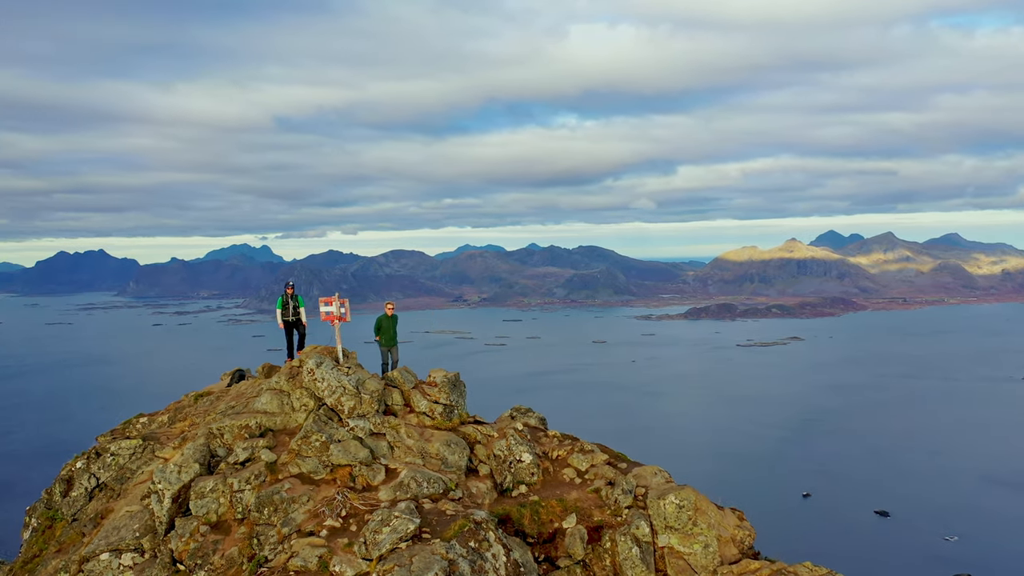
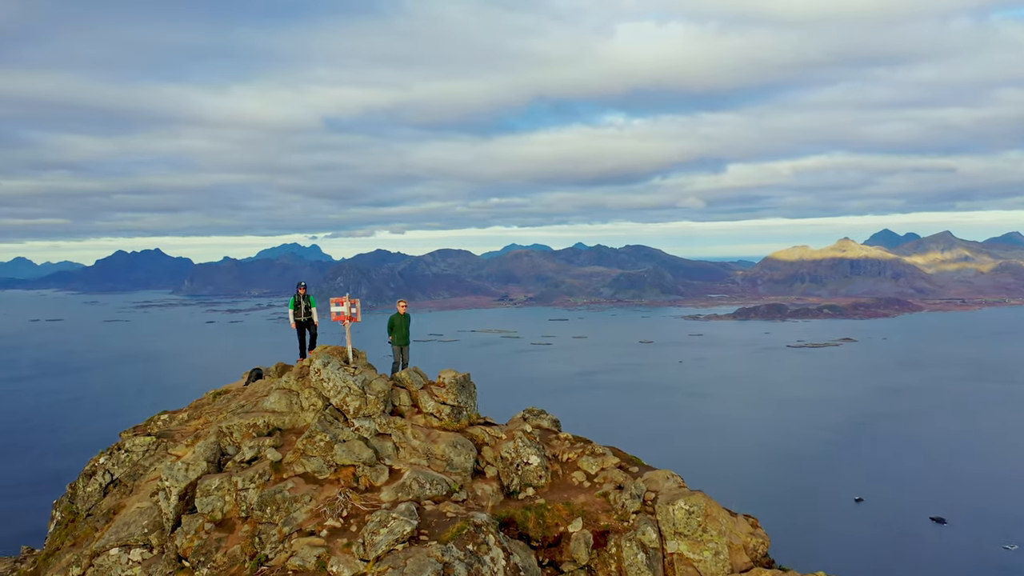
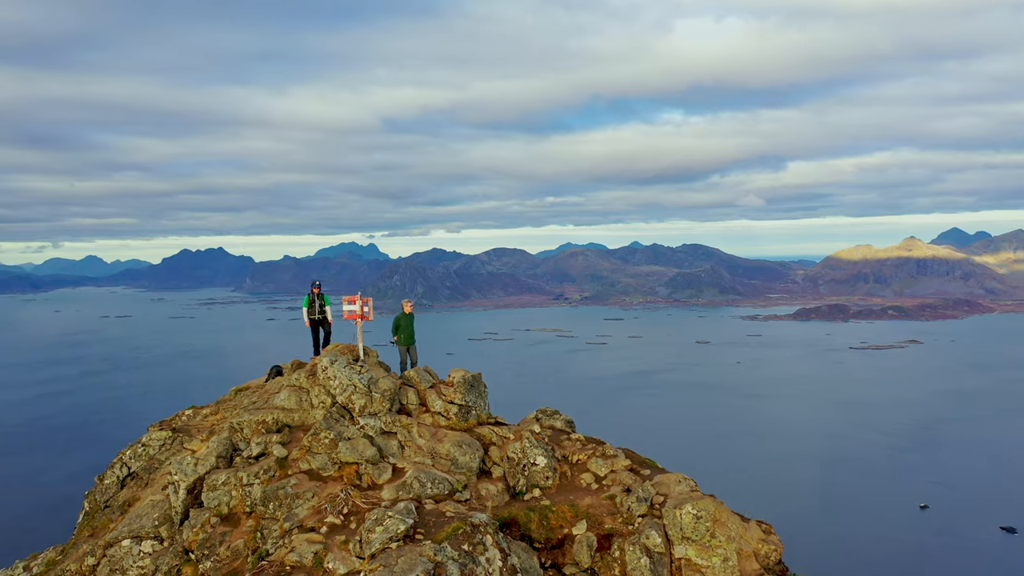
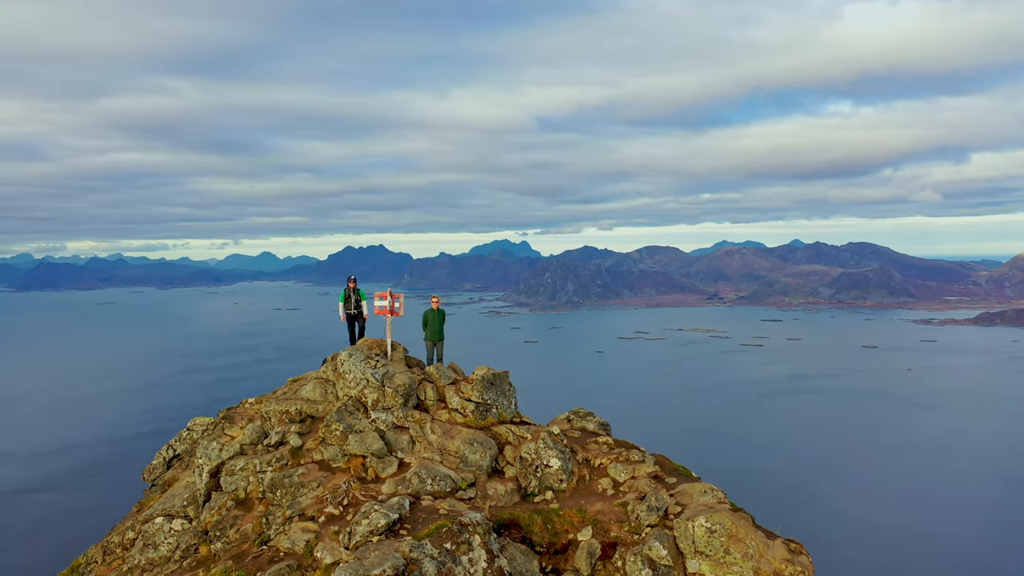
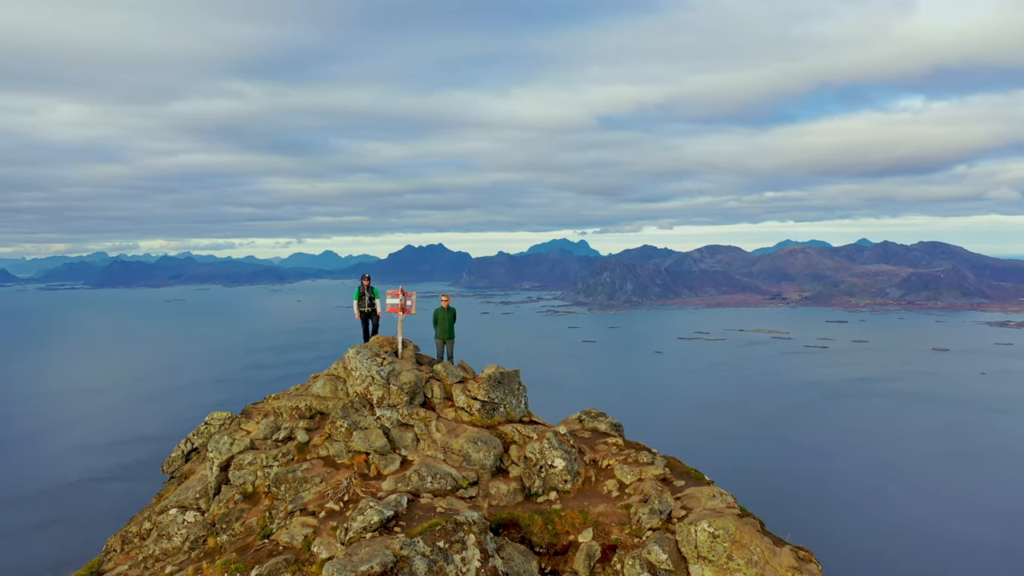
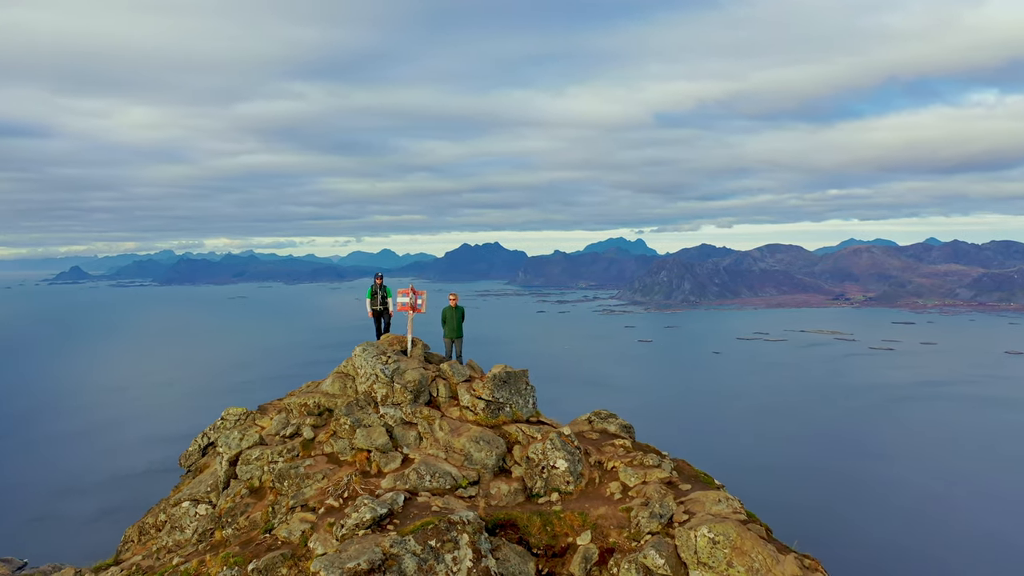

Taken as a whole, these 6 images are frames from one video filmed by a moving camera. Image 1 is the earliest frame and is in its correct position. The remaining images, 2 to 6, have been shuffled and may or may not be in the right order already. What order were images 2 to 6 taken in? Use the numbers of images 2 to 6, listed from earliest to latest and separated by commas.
2, 3, 4, 5, 6
